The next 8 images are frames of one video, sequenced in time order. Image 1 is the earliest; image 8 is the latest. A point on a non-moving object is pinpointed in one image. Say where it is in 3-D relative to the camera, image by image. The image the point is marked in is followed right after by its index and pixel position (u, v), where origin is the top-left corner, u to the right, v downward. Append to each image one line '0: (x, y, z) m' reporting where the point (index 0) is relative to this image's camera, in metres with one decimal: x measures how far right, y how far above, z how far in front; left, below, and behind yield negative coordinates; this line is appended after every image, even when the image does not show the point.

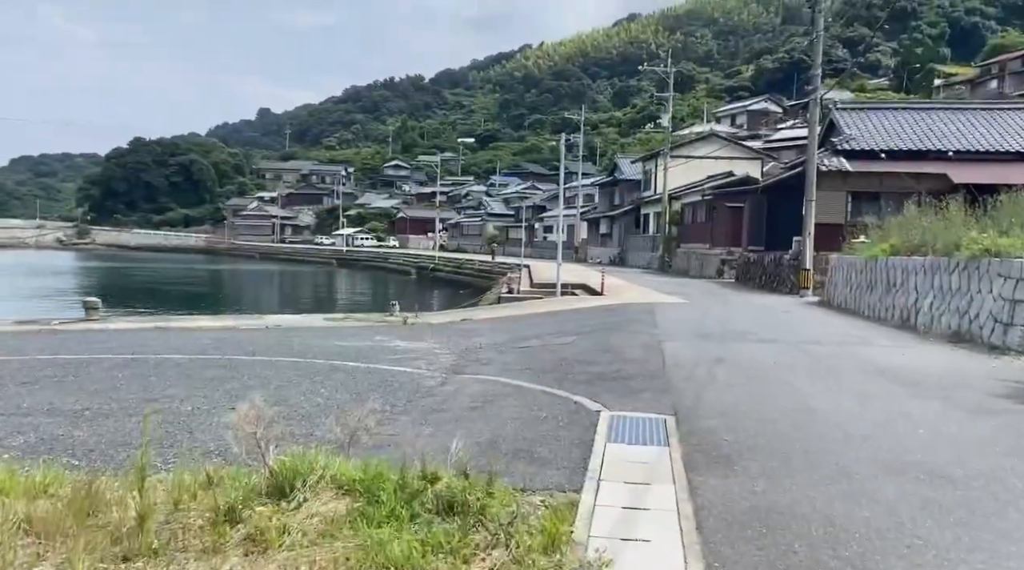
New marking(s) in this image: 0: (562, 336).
0: (+0.7, -0.7, +12.2) m
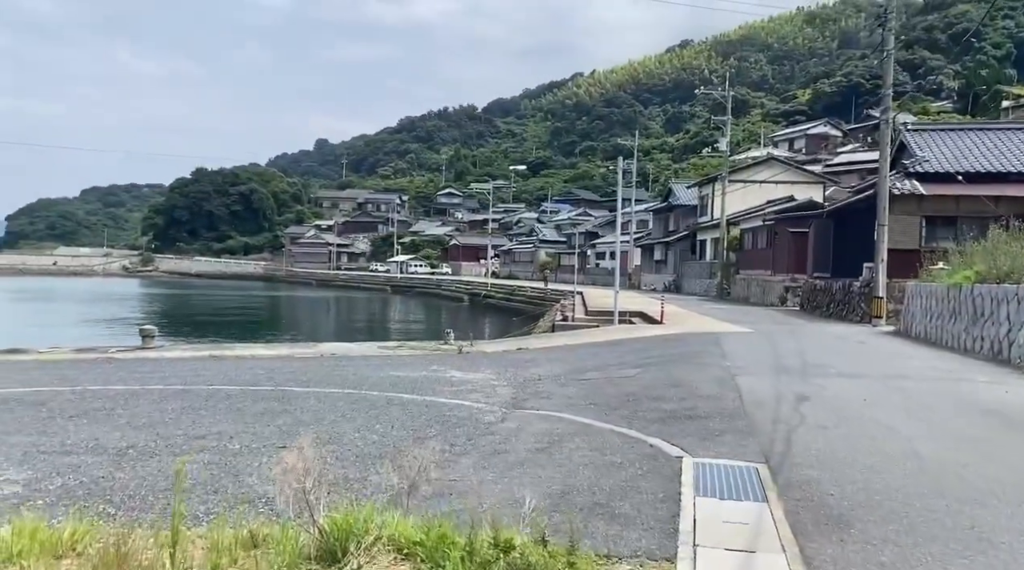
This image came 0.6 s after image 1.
0: (+1.5, -1.1, +11.6) m
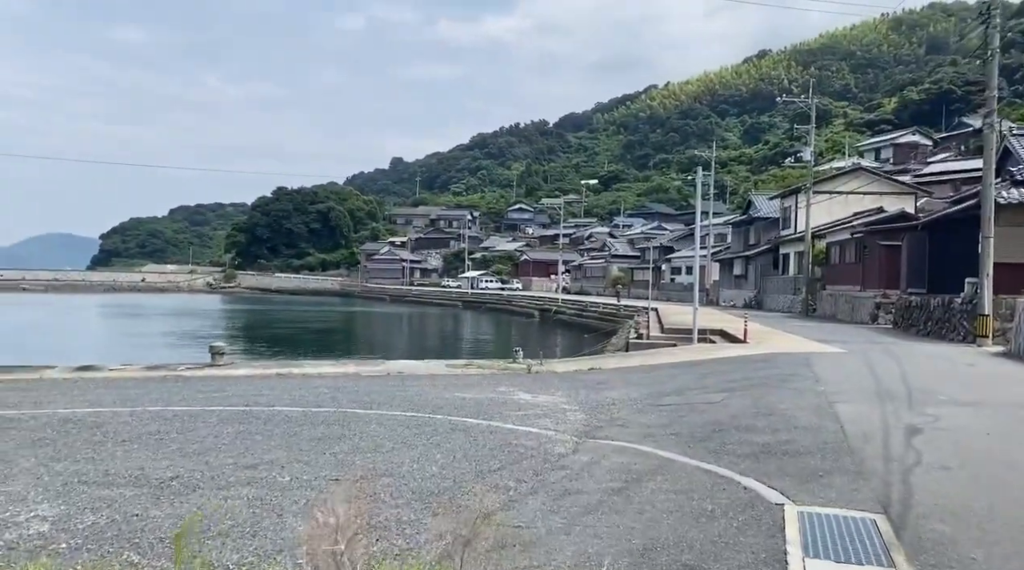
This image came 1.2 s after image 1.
0: (+2.5, -1.4, +10.8) m
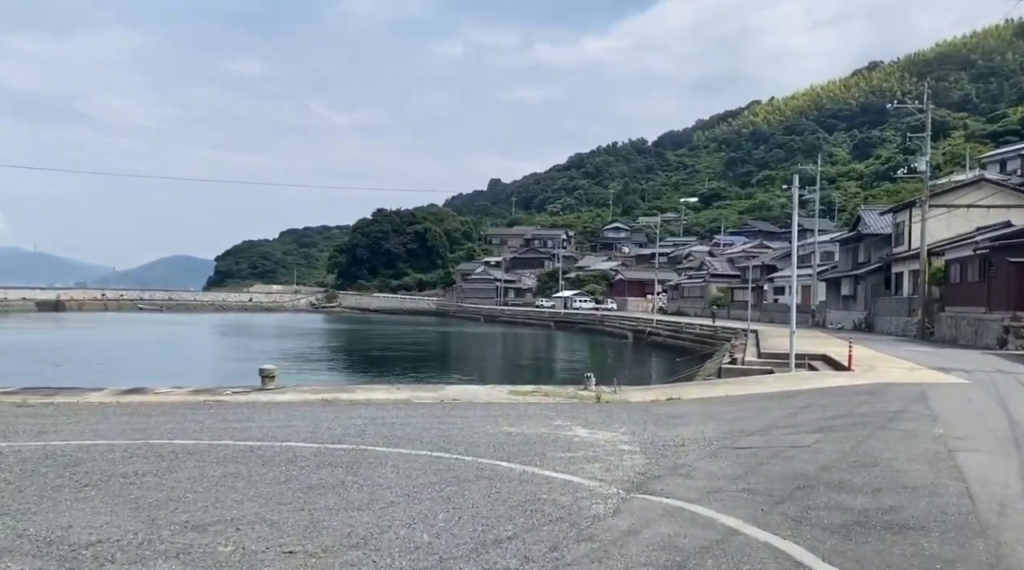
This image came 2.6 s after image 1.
0: (+3.1, -1.6, +9.2) m
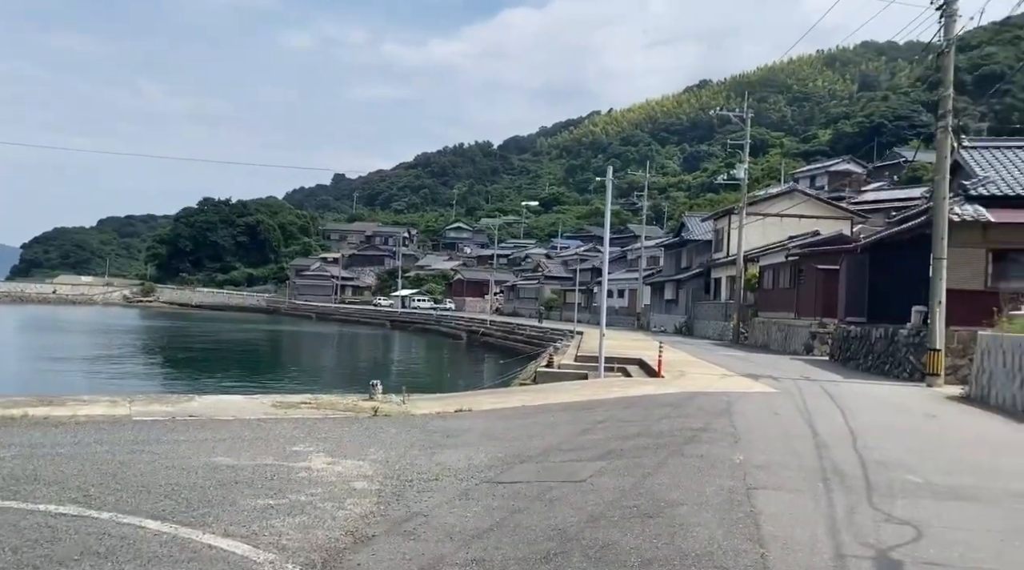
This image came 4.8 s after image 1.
0: (+0.6, -1.5, +7.6) m
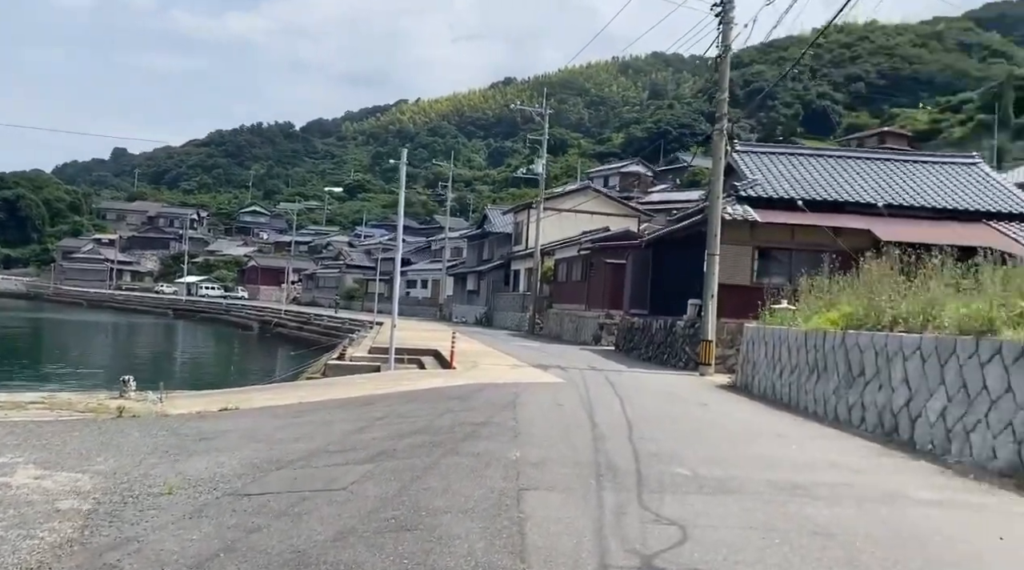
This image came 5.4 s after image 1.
0: (-1.3, -1.4, +6.9) m
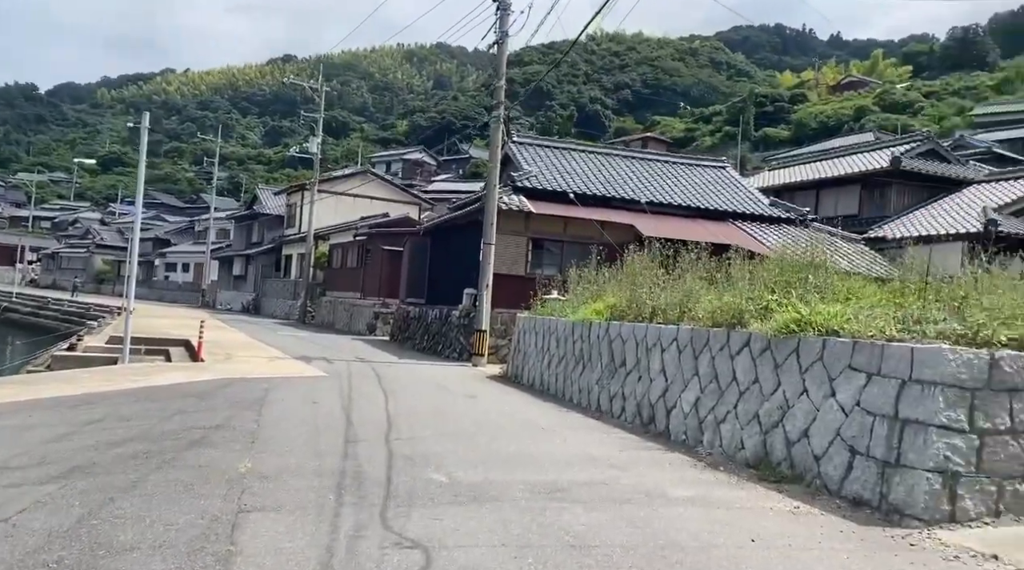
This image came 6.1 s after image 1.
0: (-3.2, -1.3, +5.6) m
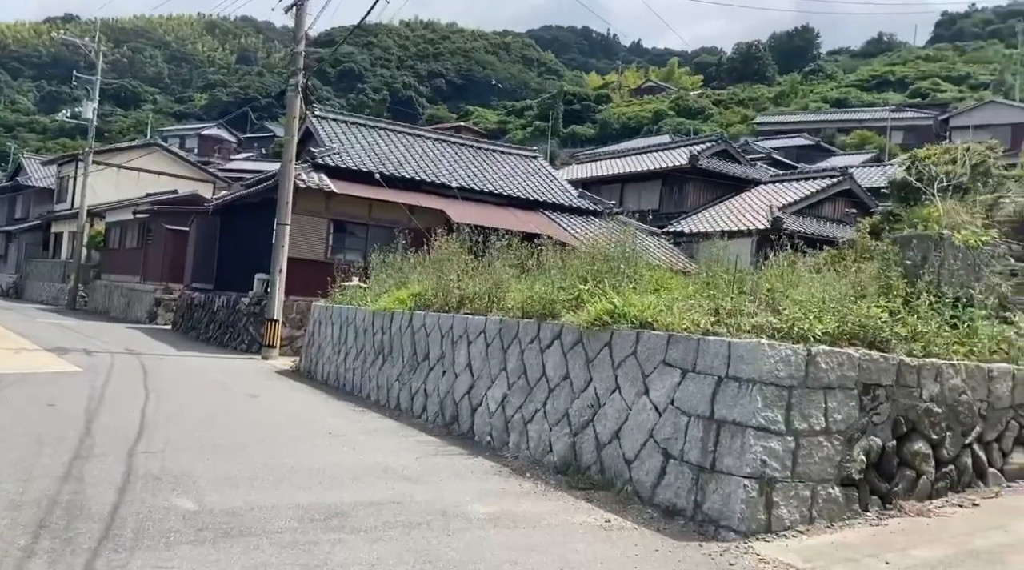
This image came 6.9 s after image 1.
0: (-4.4, -1.1, +3.8) m
